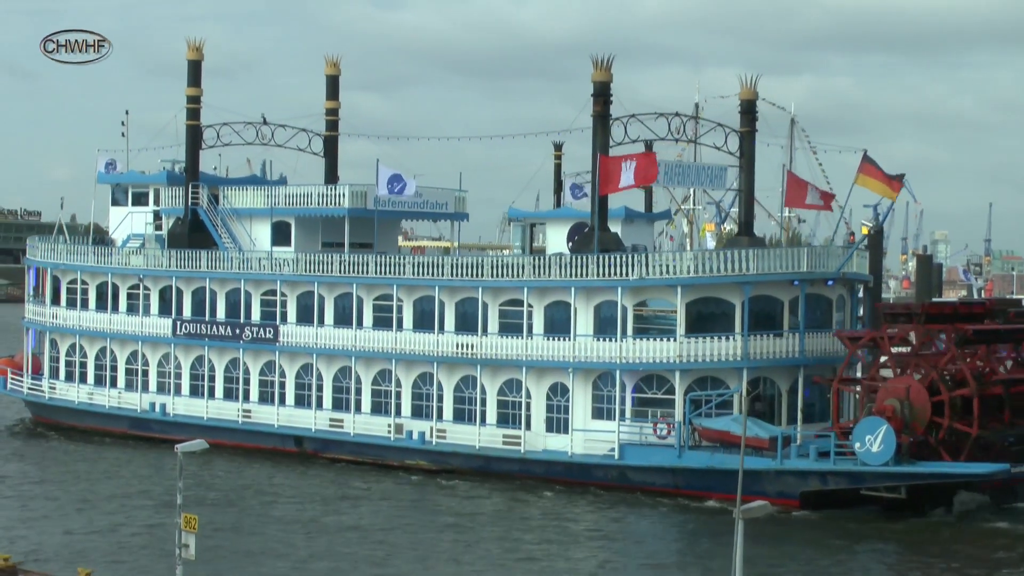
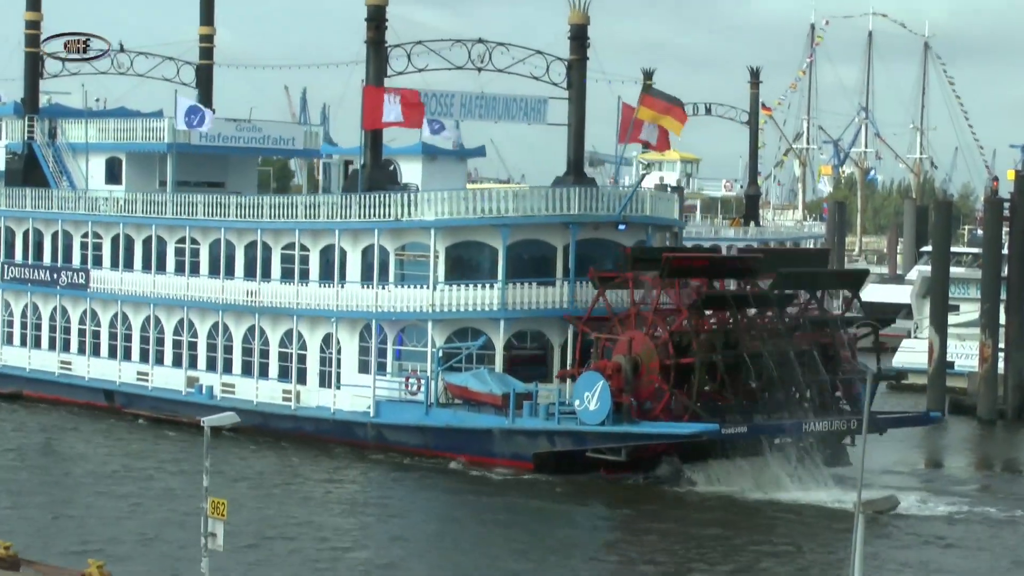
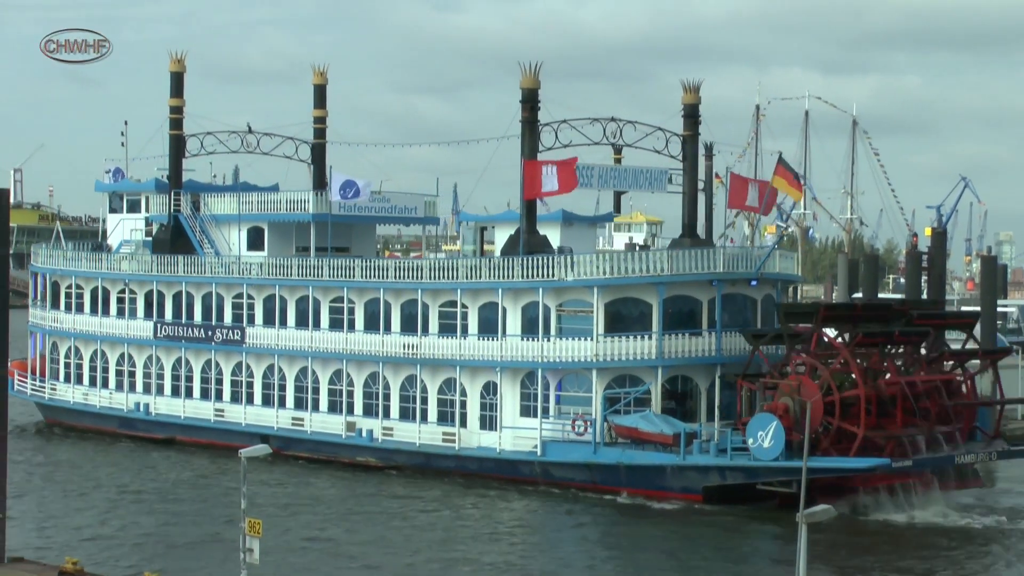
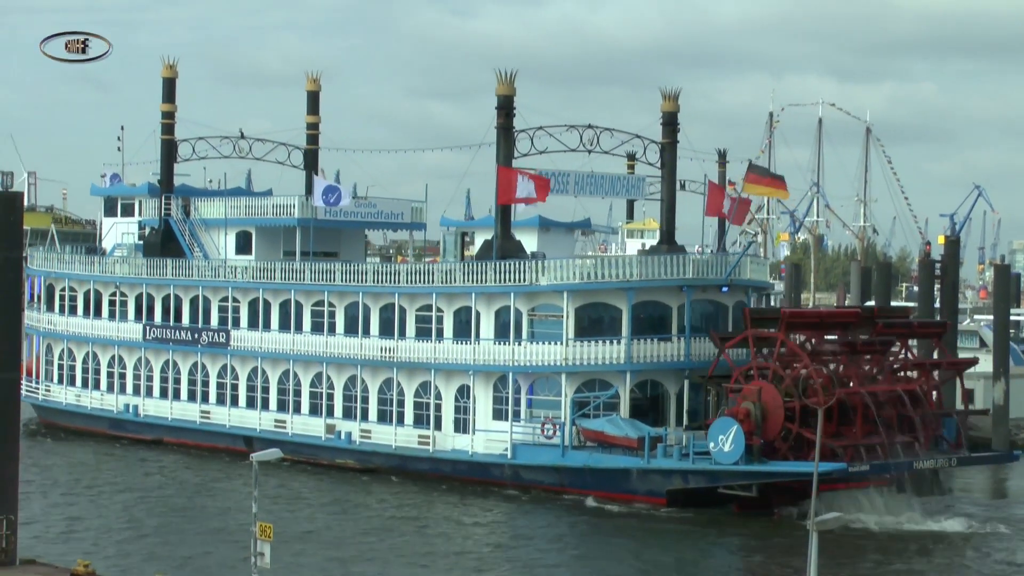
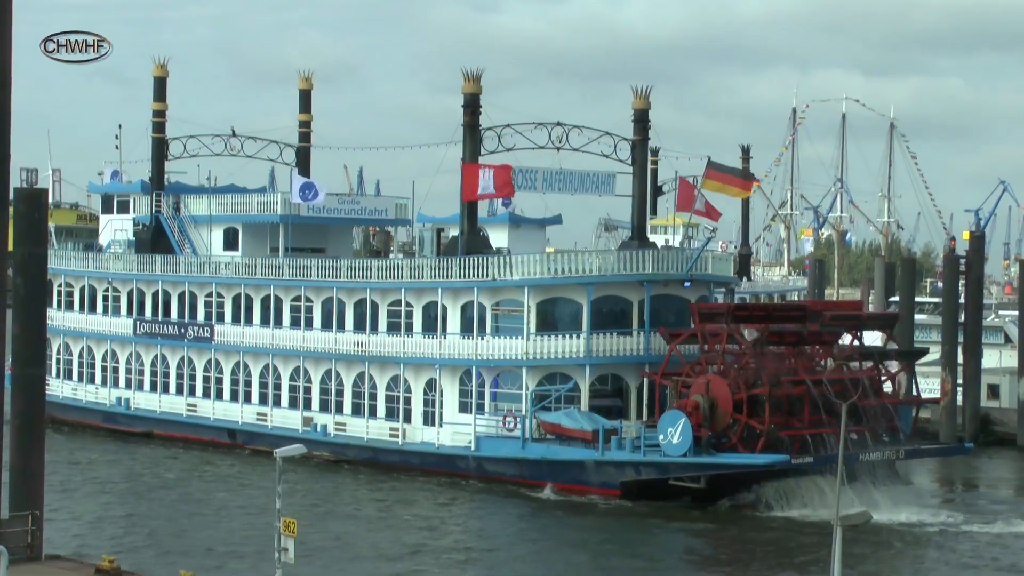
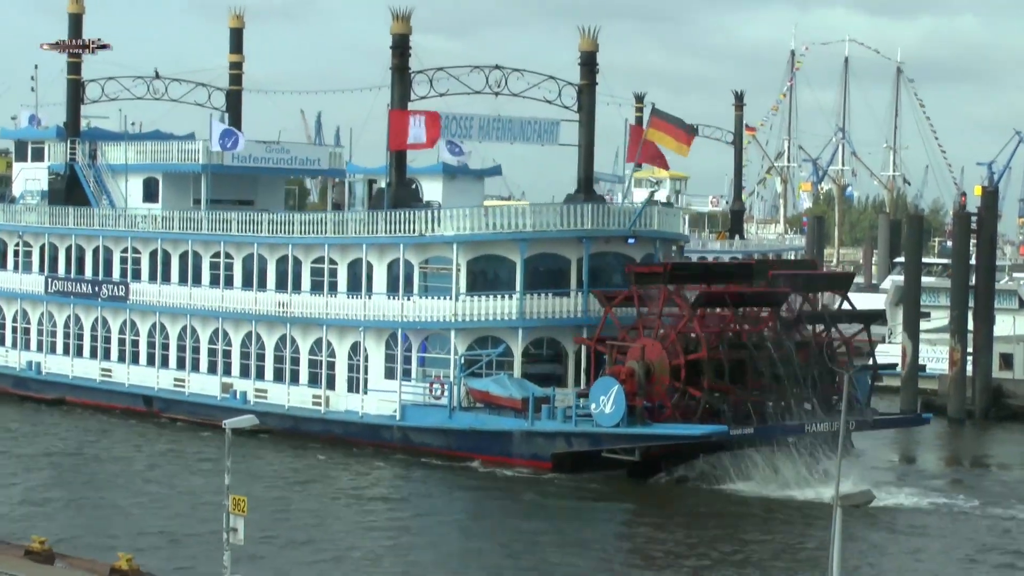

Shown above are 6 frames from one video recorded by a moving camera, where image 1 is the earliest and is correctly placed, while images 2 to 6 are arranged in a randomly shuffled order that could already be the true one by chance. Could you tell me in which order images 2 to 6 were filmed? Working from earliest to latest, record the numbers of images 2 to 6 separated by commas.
3, 4, 5, 6, 2
